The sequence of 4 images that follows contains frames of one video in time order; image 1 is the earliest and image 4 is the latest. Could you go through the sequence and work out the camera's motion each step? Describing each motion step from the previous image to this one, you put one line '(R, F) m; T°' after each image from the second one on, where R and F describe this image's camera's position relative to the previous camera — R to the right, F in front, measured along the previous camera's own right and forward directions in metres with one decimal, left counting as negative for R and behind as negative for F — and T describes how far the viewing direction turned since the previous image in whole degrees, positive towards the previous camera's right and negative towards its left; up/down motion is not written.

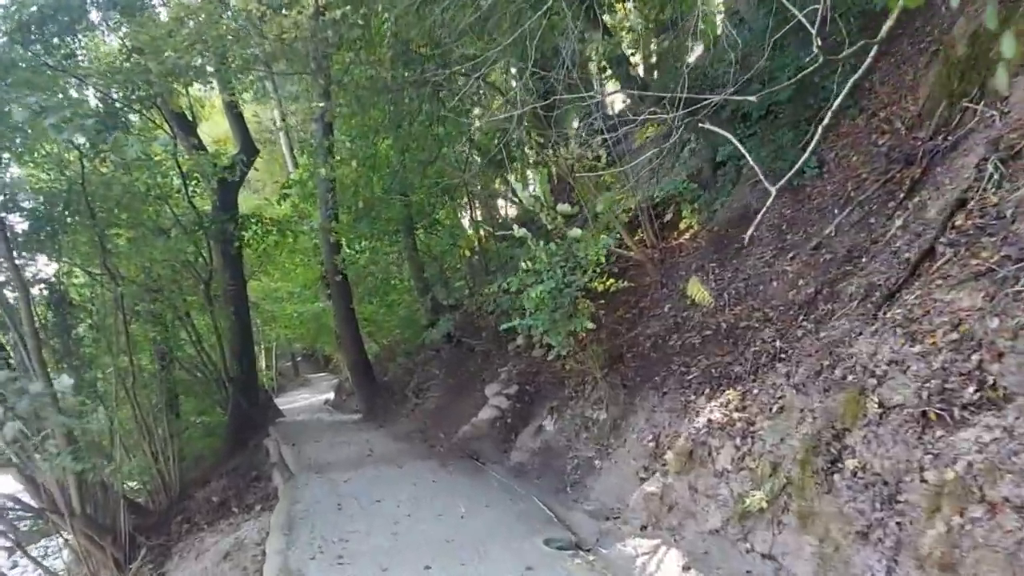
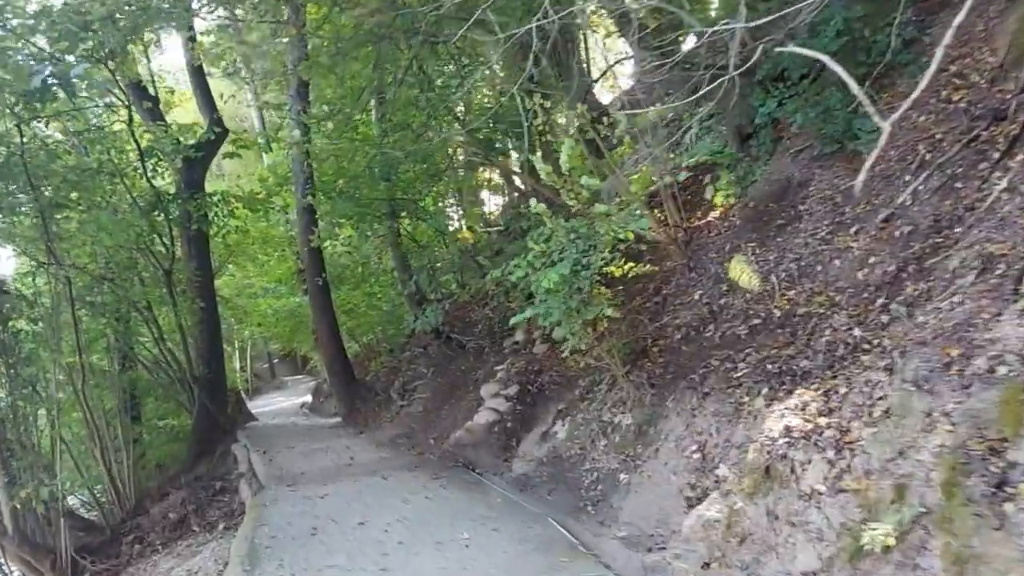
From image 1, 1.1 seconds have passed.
(-0.2, +0.8) m; +1°
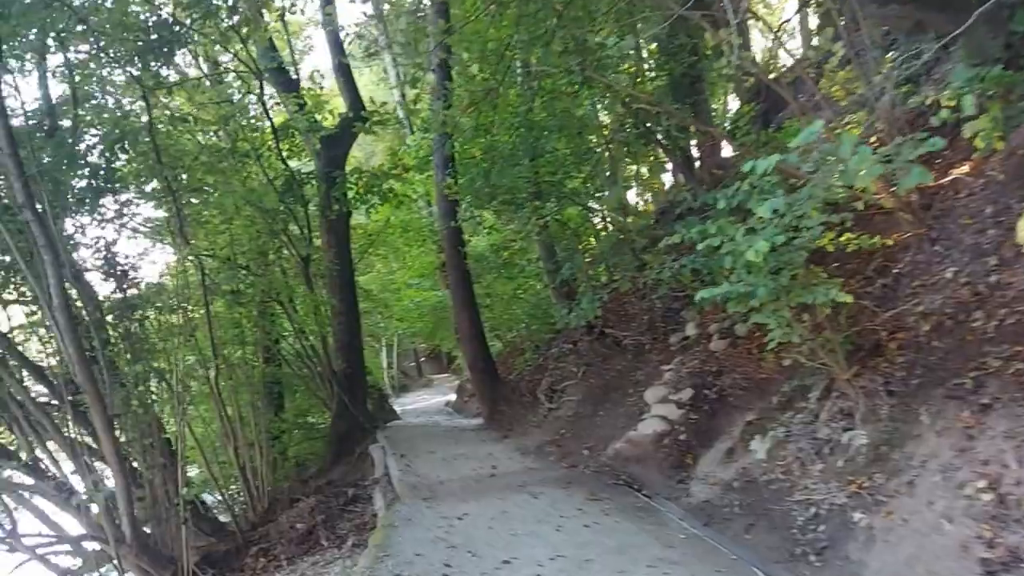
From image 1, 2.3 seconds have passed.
(-0.2, +1.0) m; -10°
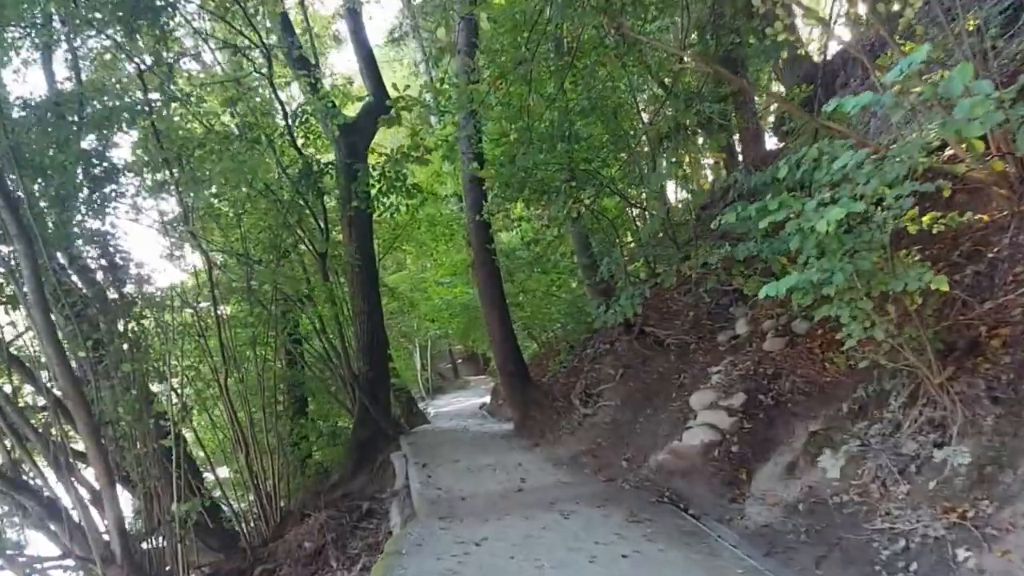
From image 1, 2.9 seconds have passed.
(+0.1, +0.6) m; -3°
